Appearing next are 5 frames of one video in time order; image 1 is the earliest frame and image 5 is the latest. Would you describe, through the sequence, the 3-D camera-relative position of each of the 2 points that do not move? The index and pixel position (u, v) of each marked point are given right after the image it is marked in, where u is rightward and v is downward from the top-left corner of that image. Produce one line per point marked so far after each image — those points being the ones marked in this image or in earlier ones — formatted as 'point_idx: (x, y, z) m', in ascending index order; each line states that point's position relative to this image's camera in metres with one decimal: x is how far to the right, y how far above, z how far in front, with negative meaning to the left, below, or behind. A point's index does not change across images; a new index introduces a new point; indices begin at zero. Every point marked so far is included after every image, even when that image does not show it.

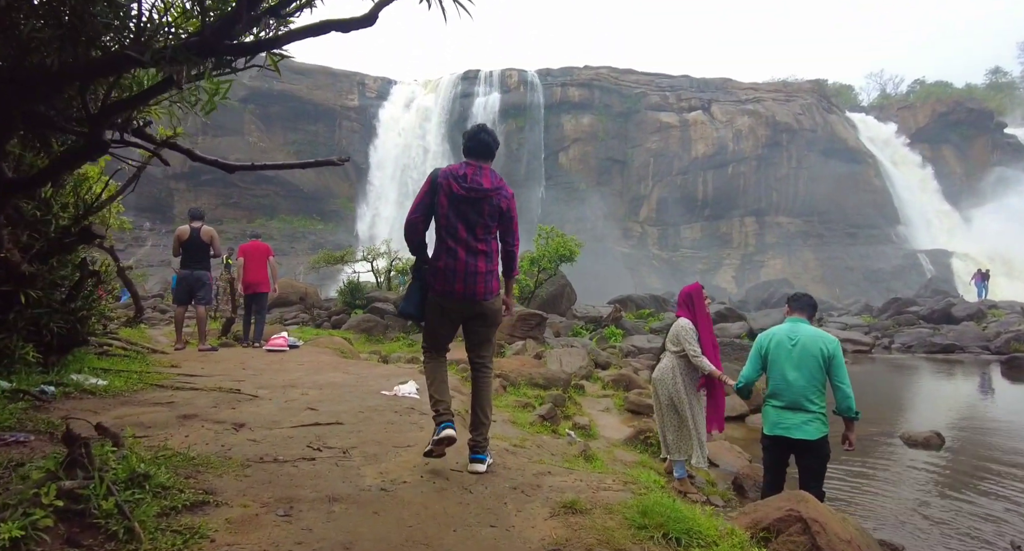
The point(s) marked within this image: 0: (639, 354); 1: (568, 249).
0: (+2.4, -1.5, +11.1) m
1: (+1.2, +0.6, +12.3) m
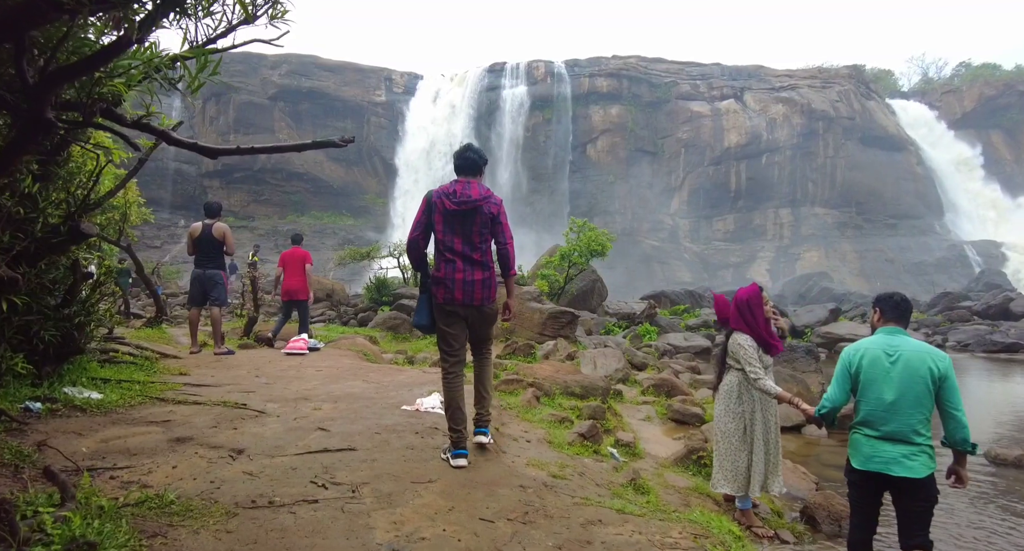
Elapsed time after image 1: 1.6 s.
0: (+3.0, -1.4, +10.6) m
1: (+1.8, +0.6, +11.8) m
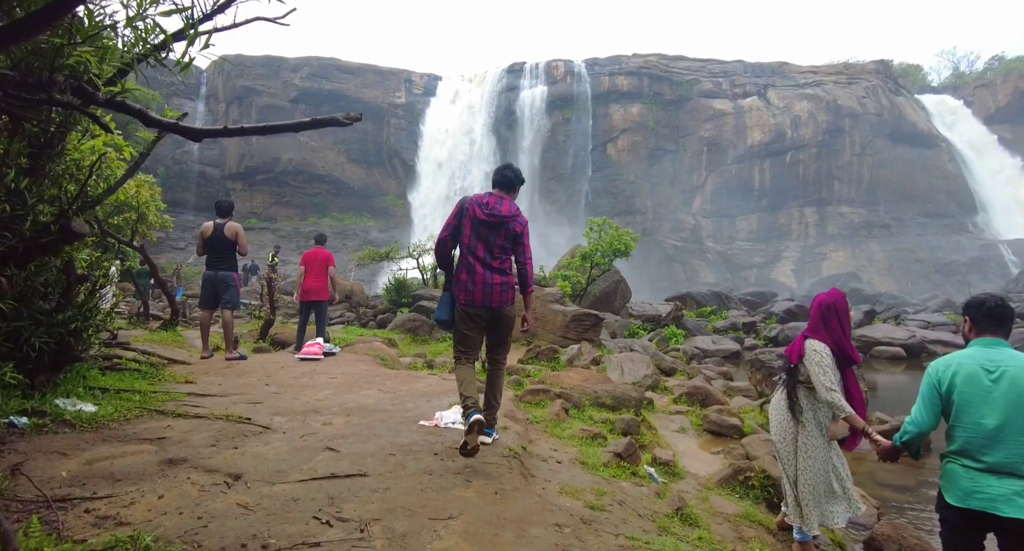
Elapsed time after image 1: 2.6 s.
0: (+3.4, -1.5, +10.2) m
1: (+2.2, +0.6, +11.4) m
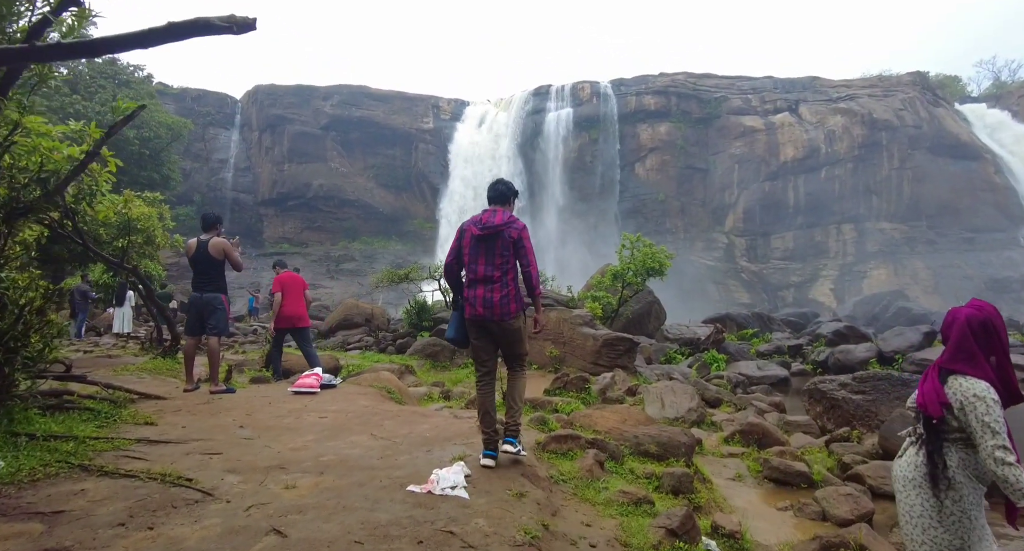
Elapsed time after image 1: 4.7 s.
0: (+3.8, -1.8, +9.2) m
1: (+2.6, +0.3, +10.6) m
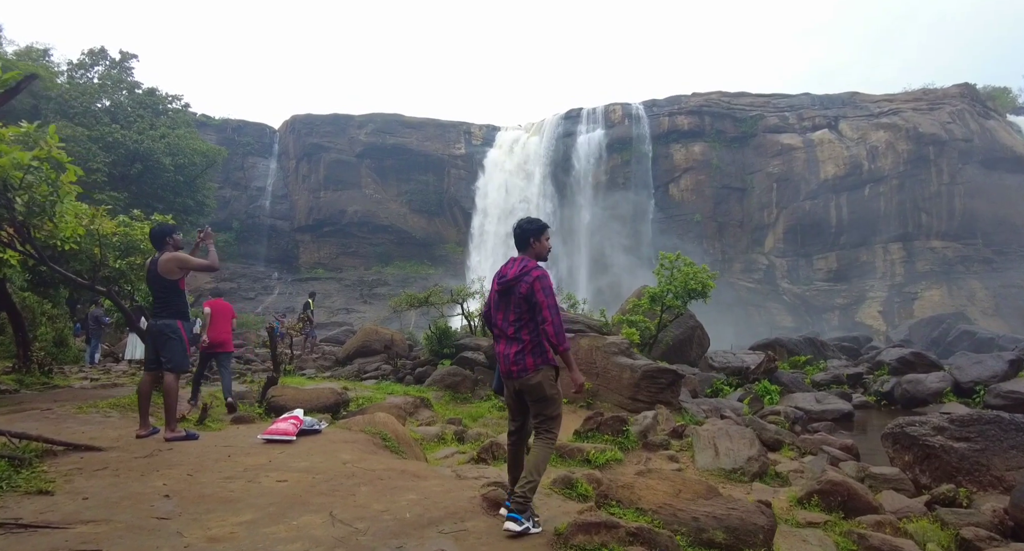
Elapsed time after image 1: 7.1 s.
0: (+4.2, -2.0, +8.0) m
1: (+3.1, -0.1, +9.6) m
